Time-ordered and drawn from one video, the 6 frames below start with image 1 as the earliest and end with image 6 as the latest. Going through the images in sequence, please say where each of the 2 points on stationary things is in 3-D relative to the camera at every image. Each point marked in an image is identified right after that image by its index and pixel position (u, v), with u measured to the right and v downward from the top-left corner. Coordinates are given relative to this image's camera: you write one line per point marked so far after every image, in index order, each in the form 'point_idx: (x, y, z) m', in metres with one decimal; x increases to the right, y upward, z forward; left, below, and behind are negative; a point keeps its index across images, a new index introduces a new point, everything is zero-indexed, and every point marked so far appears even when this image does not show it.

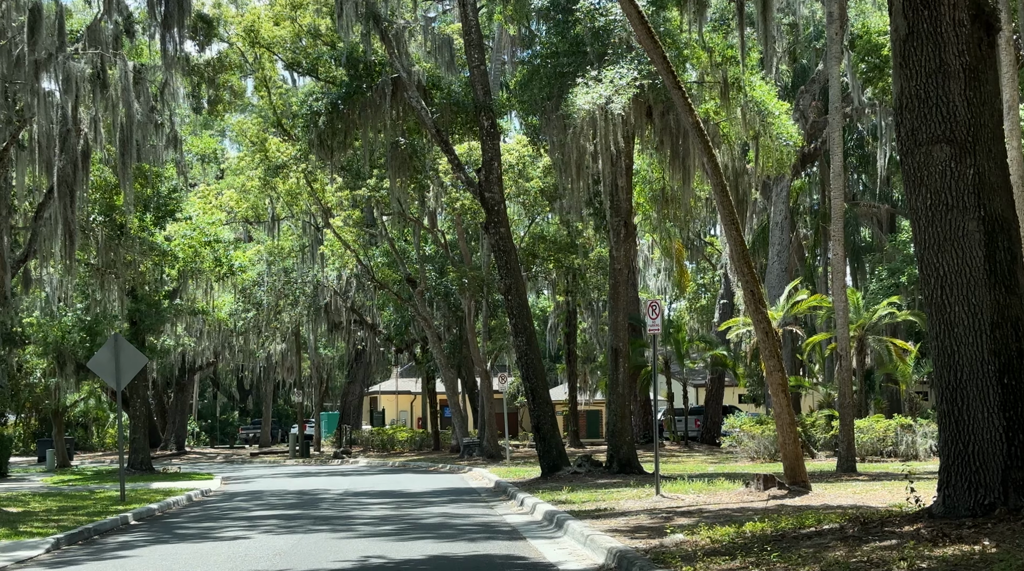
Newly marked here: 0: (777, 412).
0: (+3.7, -1.7, +20.0) m
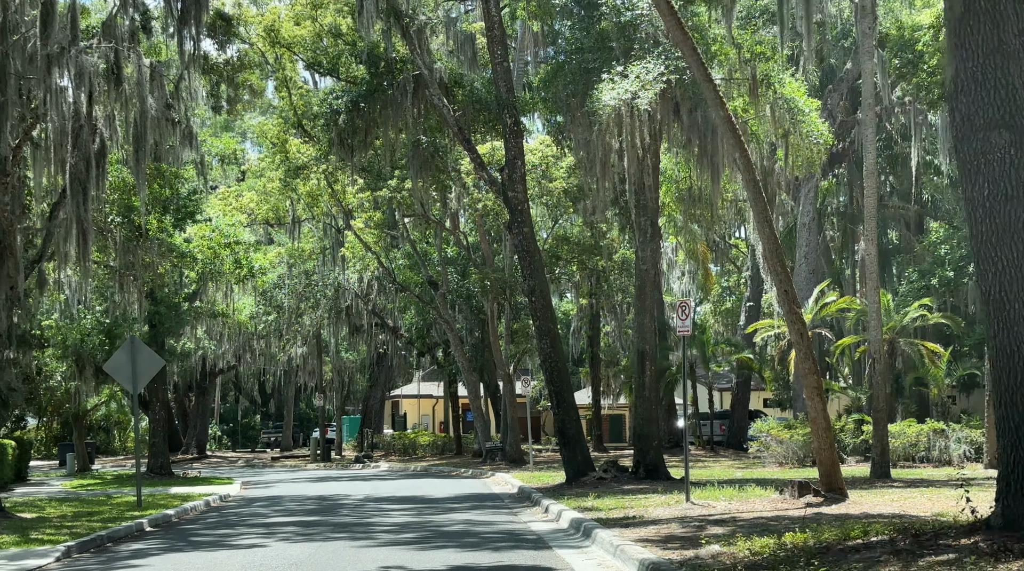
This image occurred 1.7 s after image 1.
0: (+4.0, -1.7, +19.4) m
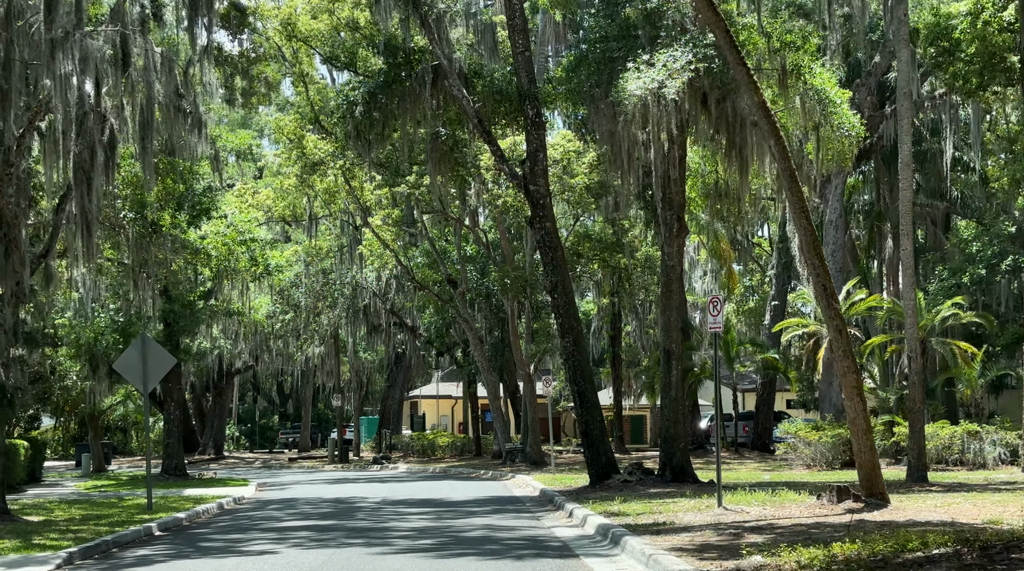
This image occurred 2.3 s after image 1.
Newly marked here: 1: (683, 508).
0: (+4.3, -1.7, +18.5) m
1: (+2.2, -2.8, +18.6) m
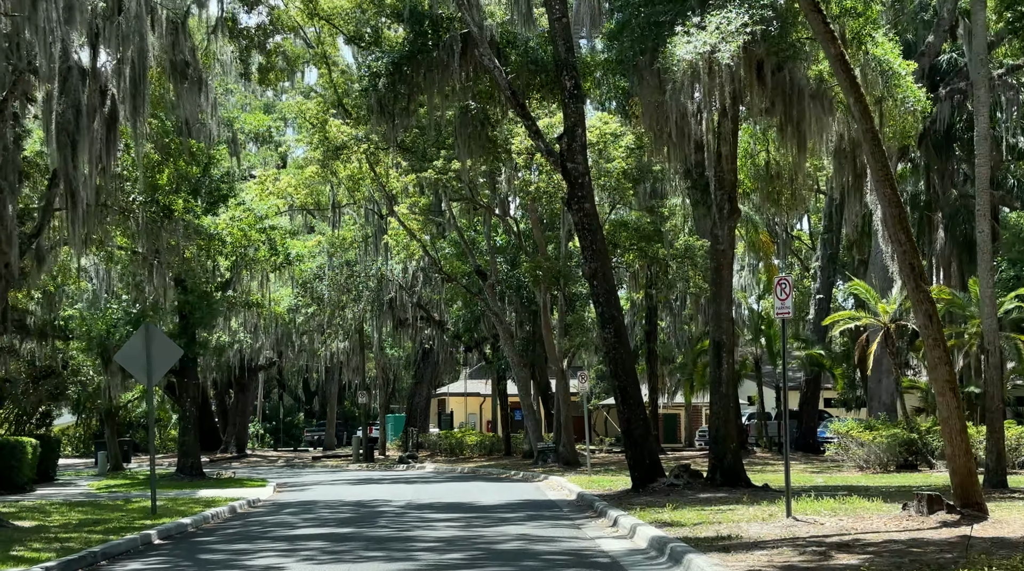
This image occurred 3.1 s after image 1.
0: (+4.7, -1.5, +16.4) m
1: (+2.6, -2.6, +16.5) m
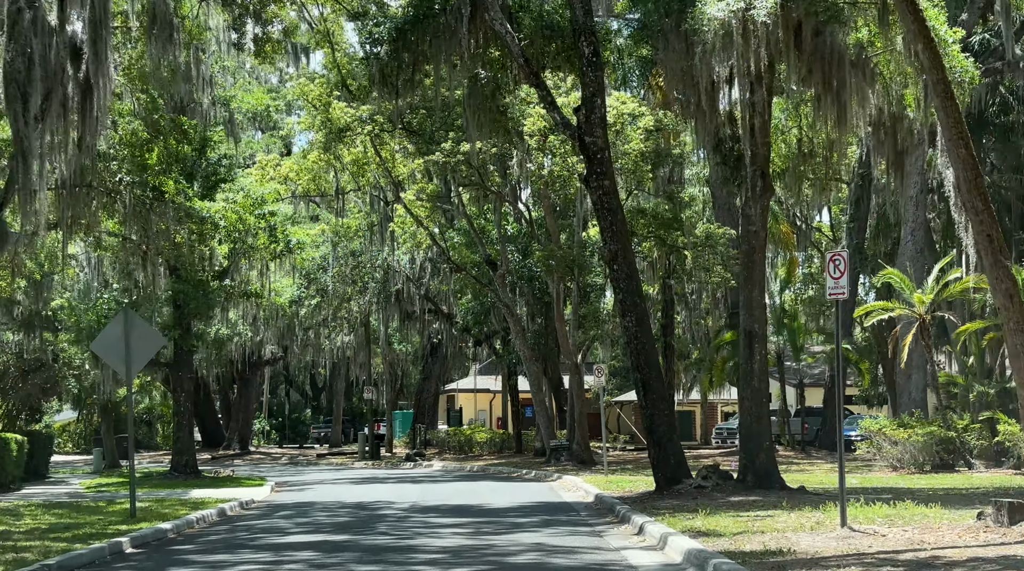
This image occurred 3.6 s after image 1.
0: (+4.9, -1.3, +14.5) m
1: (+2.8, -2.4, +14.6) m
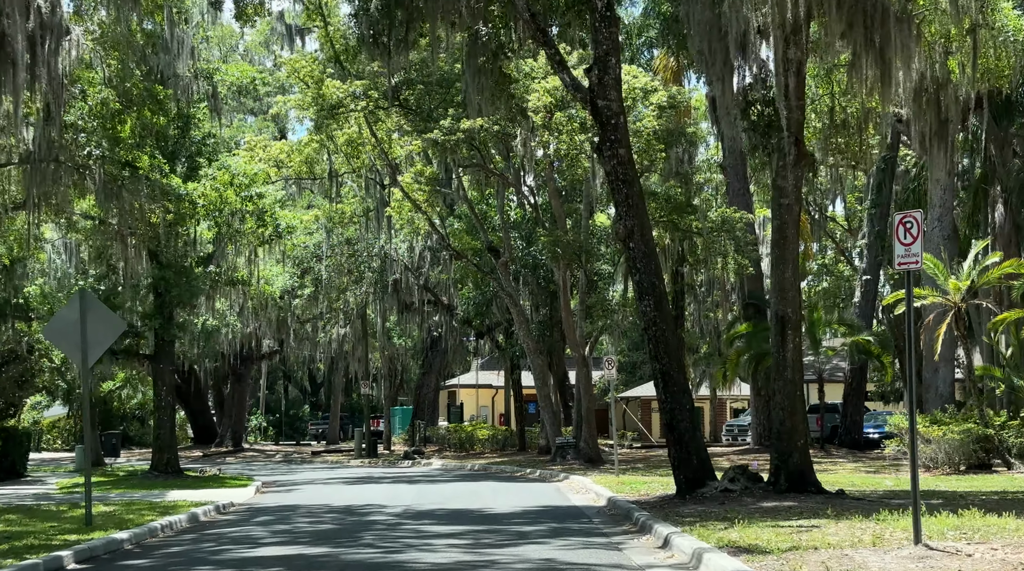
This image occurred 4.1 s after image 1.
0: (+4.9, -1.0, +12.2) m
1: (+2.8, -2.1, +12.4) m
